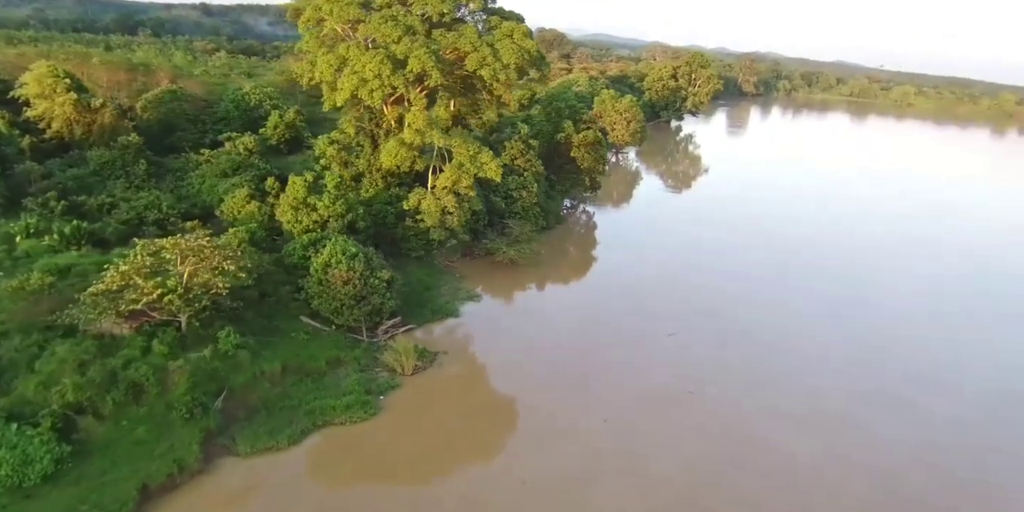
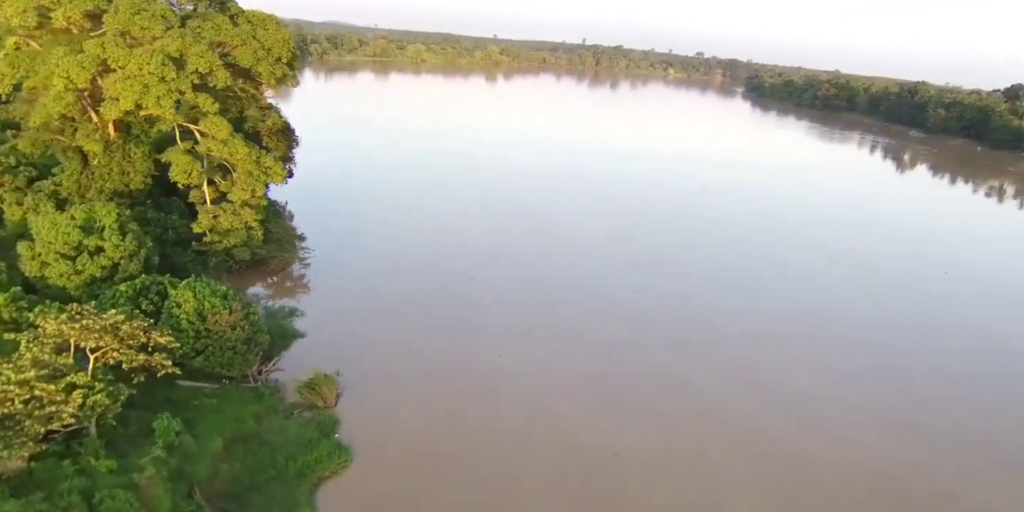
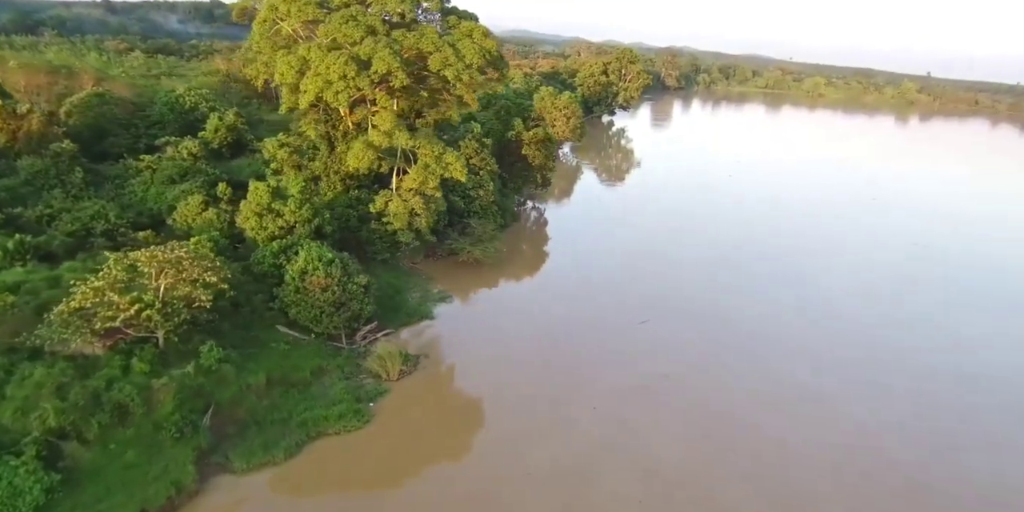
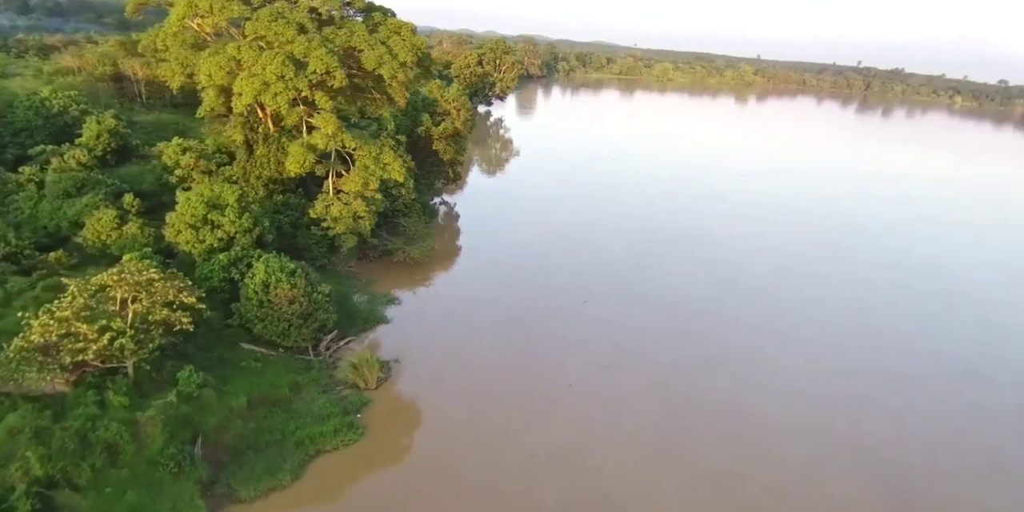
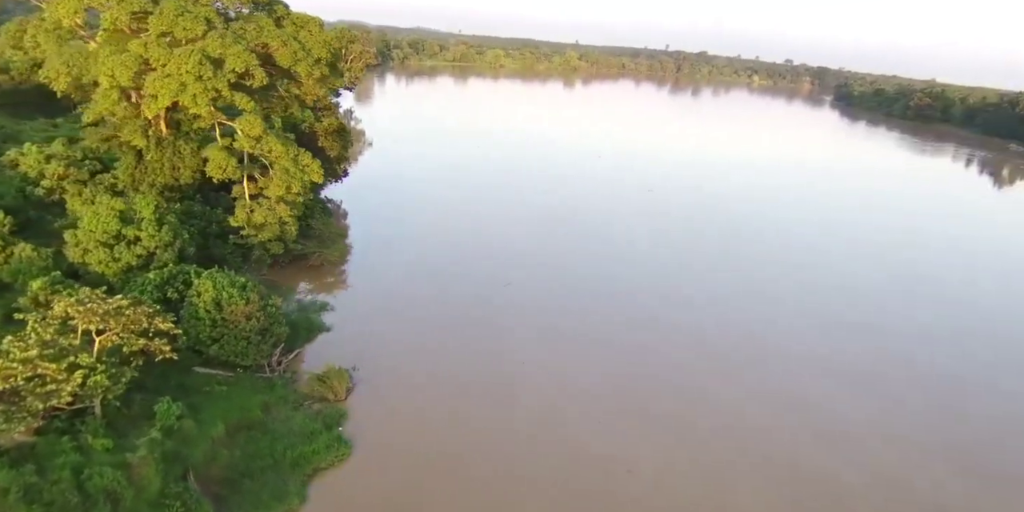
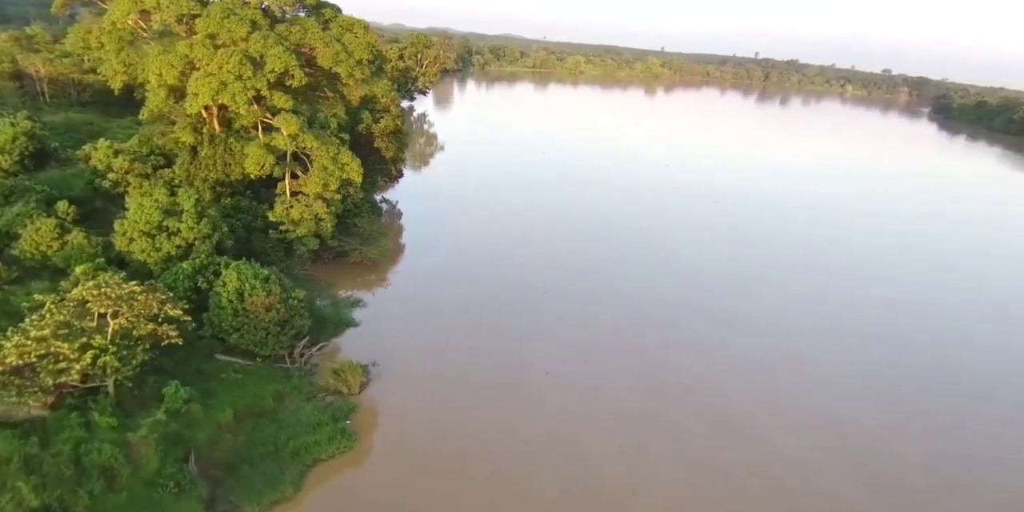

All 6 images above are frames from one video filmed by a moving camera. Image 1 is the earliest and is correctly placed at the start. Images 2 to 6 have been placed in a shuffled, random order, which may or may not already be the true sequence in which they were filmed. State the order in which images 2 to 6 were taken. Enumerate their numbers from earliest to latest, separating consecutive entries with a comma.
3, 4, 6, 5, 2
